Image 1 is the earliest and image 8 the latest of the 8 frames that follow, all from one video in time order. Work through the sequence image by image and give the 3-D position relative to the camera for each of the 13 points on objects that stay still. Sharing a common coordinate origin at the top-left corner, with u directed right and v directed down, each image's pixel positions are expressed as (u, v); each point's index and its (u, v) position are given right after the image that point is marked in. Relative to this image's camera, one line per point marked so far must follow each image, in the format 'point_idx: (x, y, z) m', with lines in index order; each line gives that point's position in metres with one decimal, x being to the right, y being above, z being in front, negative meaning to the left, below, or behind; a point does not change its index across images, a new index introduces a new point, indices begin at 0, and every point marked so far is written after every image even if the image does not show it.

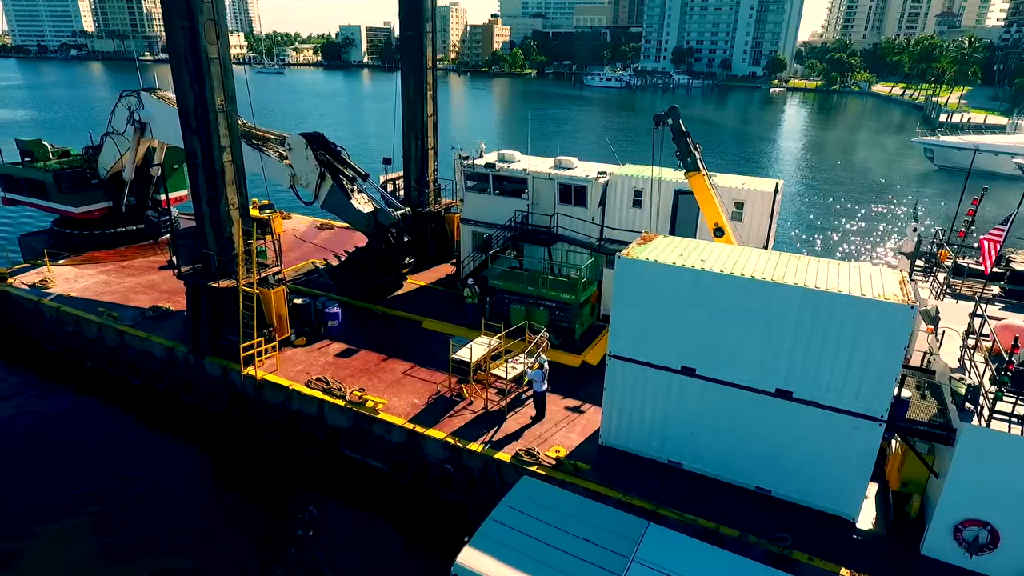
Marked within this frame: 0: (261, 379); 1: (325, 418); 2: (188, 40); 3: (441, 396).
0: (-7.7, -2.8, +19.1) m
1: (-5.4, -3.8, +18.2) m
2: (-9.3, +7.1, +17.9) m
3: (-2.1, -3.2, +18.4) m
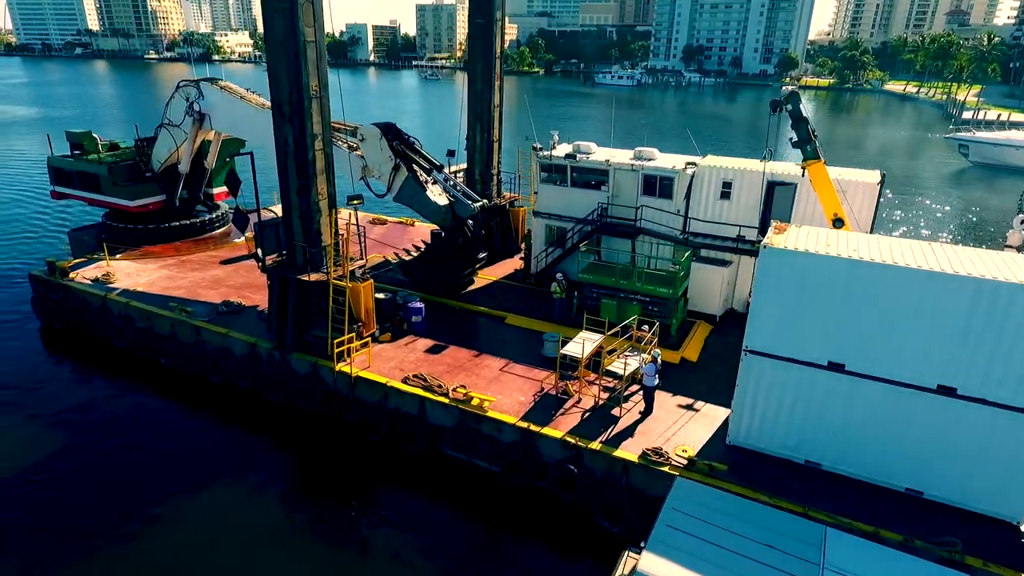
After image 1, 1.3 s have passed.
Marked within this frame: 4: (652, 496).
0: (-4.6, -2.6, +18.4) m
1: (-2.4, -3.6, +17.5) m
2: (-6.3, +7.3, +17.2) m
3: (+1.0, -3.0, +17.7) m
4: (+3.3, -4.9, +14.8) m
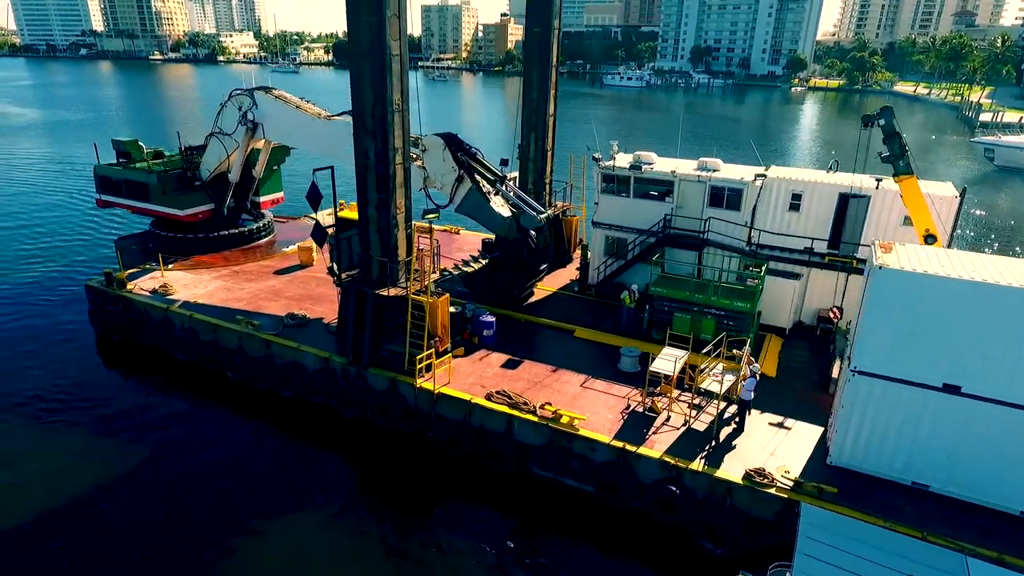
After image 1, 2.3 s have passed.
0: (-2.1, -3.1, +18.2) m
1: (+0.1, -4.1, +17.3) m
2: (-3.8, +6.9, +17.0) m
3: (+3.4, -3.5, +17.5) m
4: (+5.8, -5.4, +14.6) m
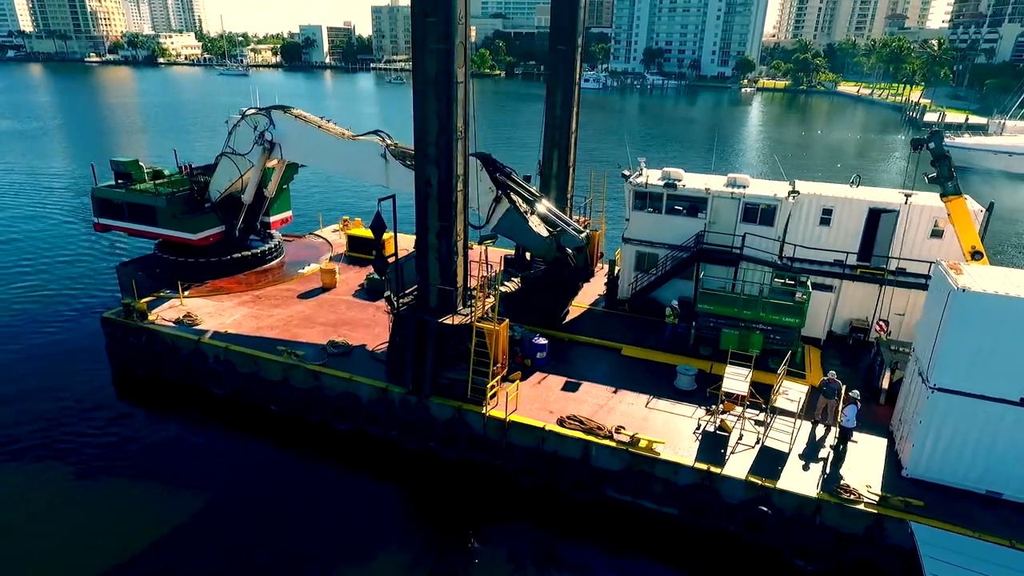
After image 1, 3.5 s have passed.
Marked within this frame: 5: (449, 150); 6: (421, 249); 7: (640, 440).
0: (-0.1, -3.9, +18.1) m
1: (+2.3, -4.8, +17.4) m
2: (-1.9, +6.0, +16.8) m
3: (+5.6, -4.1, +17.8) m
4: (+8.1, -5.9, +15.1) m
5: (-1.8, +3.9, +17.5) m
6: (-2.8, +1.2, +18.8) m
7: (+3.5, -4.2, +17.0) m
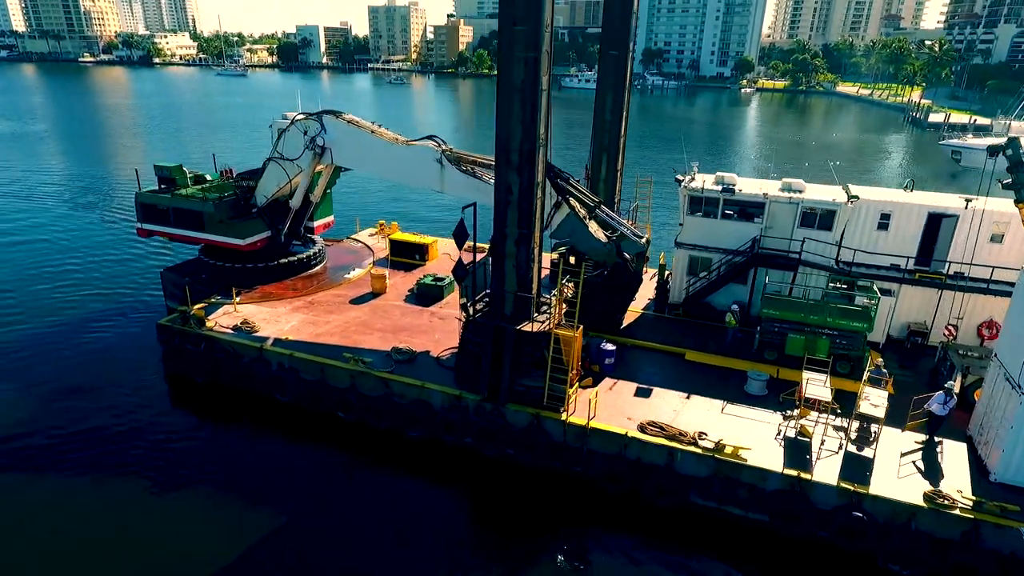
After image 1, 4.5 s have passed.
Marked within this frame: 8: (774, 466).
0: (+2.3, -4.1, +18.1) m
1: (+4.6, -5.0, +17.4) m
2: (+0.4, +5.8, +16.8) m
3: (+7.9, -4.3, +17.9) m
4: (+10.5, -6.1, +15.2) m
5: (+0.5, +3.7, +17.5) m
6: (-0.4, +1.0, +18.8) m
7: (+5.9, -4.4, +17.1) m
8: (+7.0, -4.7, +16.6) m
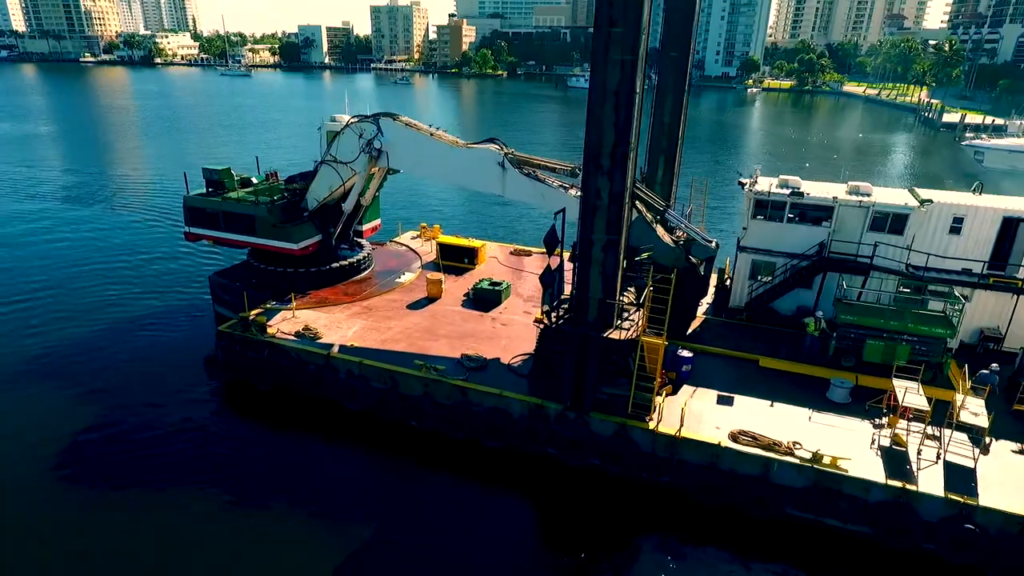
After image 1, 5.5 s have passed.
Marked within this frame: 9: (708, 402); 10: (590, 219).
0: (+4.8, -4.3, +17.8) m
1: (+7.2, -5.2, +17.1) m
2: (+2.9, +5.6, +16.4) m
3: (+10.5, -4.5, +17.6) m
4: (+13.1, -6.3, +14.9) m
5: (+3.1, +3.5, +17.2) m
6: (+2.1, +0.8, +18.4) m
7: (+8.4, -4.5, +16.8) m
8: (+9.5, -4.9, +16.2) m
9: (+6.2, -3.6, +19.7) m
10: (+2.2, +2.0, +17.9) m
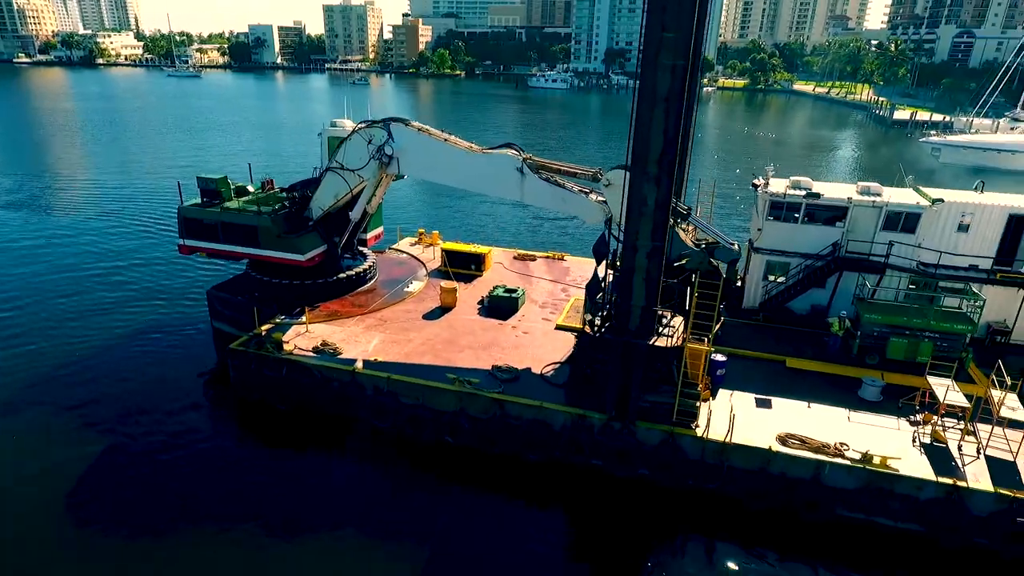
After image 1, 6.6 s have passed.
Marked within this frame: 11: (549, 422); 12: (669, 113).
0: (+6.2, -4.5, +17.7) m
1: (+8.6, -5.3, +17.2) m
2: (+4.2, +5.4, +16.2) m
3: (+11.9, -4.5, +17.9) m
4: (+14.7, -6.2, +15.4) m
5: (+4.3, +3.3, +17.0) m
6: (+3.3, +0.5, +18.2) m
7: (+9.9, -4.6, +17.0) m
8: (+11.0, -5.0, +16.5) m
9: (+7.5, -3.7, +19.7) m
10: (+3.5, +1.8, +17.7) m
11: (+1.1, -4.2, +19.3) m
12: (+4.1, +4.6, +16.5) m
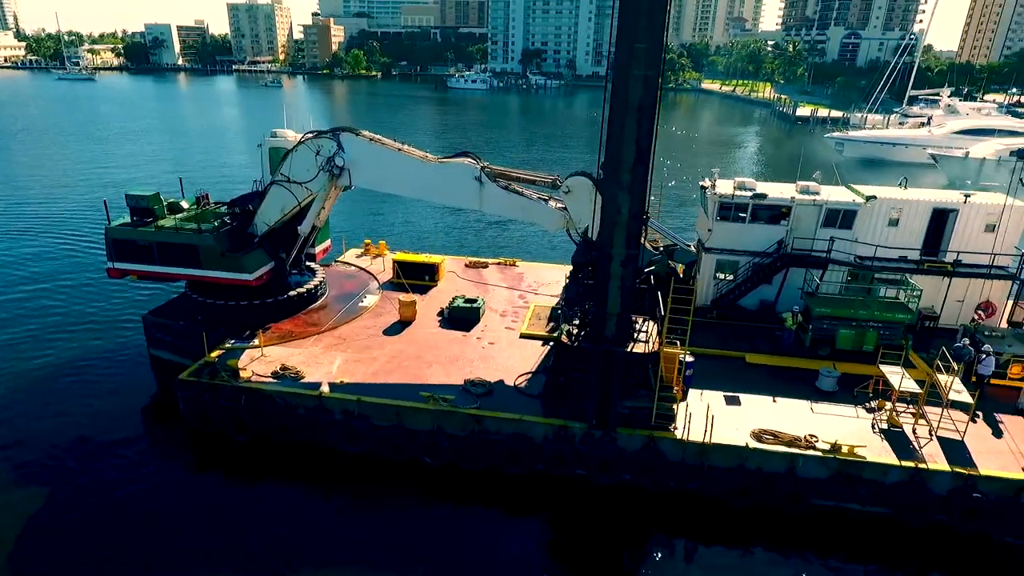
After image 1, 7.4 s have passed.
0: (+5.8, -4.6, +18.2) m
1: (+8.3, -5.3, +17.9) m
2: (+3.5, +5.2, +16.4) m
3: (+11.4, -4.3, +19.0) m
4: (+14.6, -5.9, +16.9) m
5: (+3.6, +3.1, +17.2) m
6: (+2.6, +0.3, +18.2) m
7: (+9.5, -4.6, +17.9) m
8: (+10.7, -4.8, +17.6) m
9: (+6.7, -3.8, +20.3) m
10: (+2.8, +1.5, +17.8) m
11: (+0.5, -4.5, +19.1) m
12: (+3.4, +4.4, +16.7) m
